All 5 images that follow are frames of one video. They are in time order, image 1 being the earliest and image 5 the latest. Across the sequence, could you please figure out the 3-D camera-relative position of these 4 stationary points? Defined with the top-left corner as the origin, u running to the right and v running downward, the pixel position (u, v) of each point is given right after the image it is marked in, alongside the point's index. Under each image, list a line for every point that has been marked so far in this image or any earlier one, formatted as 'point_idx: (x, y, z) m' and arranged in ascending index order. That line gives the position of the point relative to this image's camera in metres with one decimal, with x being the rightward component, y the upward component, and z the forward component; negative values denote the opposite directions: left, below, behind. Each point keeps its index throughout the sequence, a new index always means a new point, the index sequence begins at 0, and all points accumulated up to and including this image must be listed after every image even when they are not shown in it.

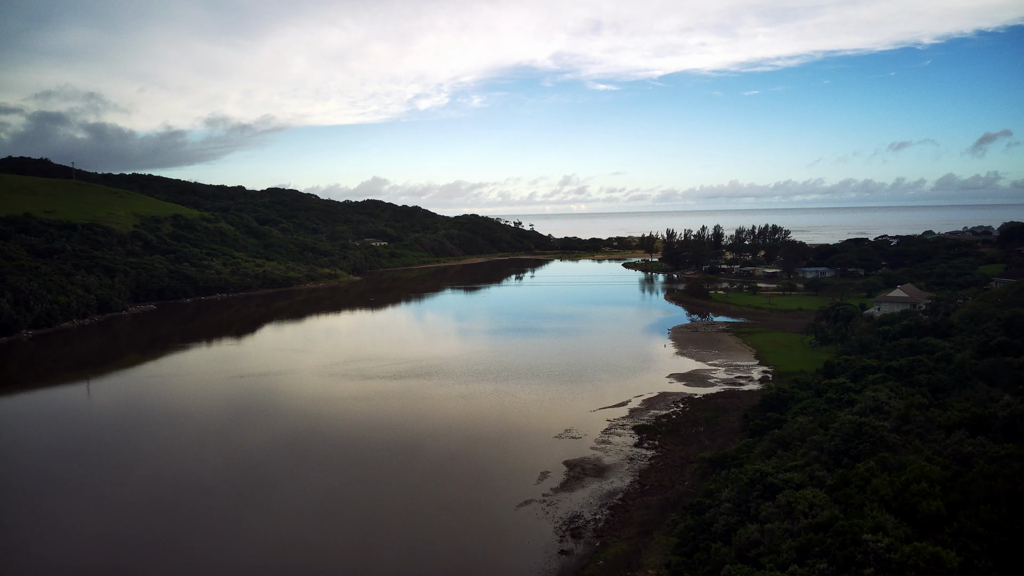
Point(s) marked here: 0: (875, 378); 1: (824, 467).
0: (+8.3, -2.0, +13.5) m
1: (+5.2, -3.0, +9.8) m
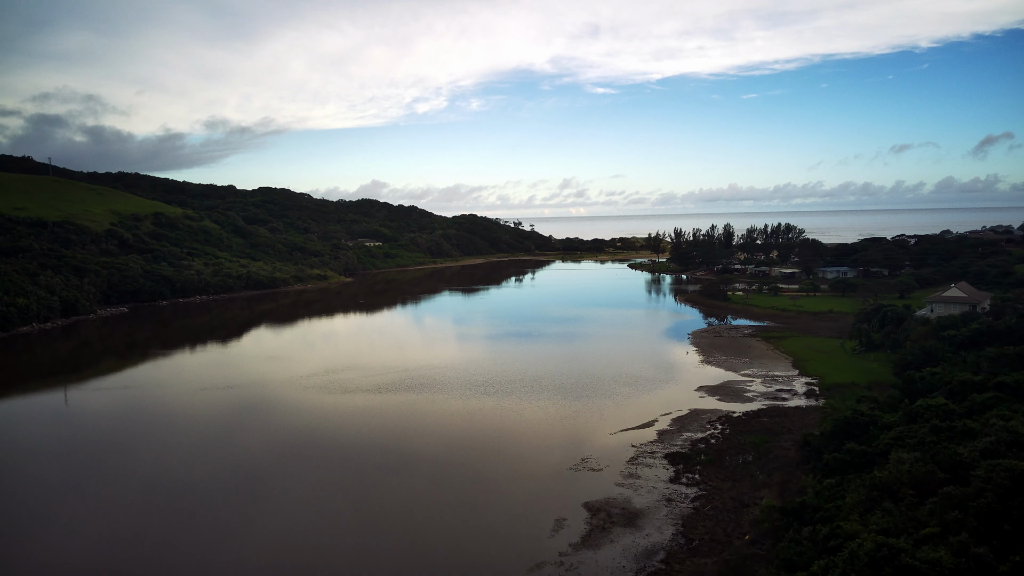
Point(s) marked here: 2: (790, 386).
0: (+8.4, -1.9, +10.4) m
1: (+5.3, -2.8, +6.7) m
2: (+8.8, -3.1, +18.9) m
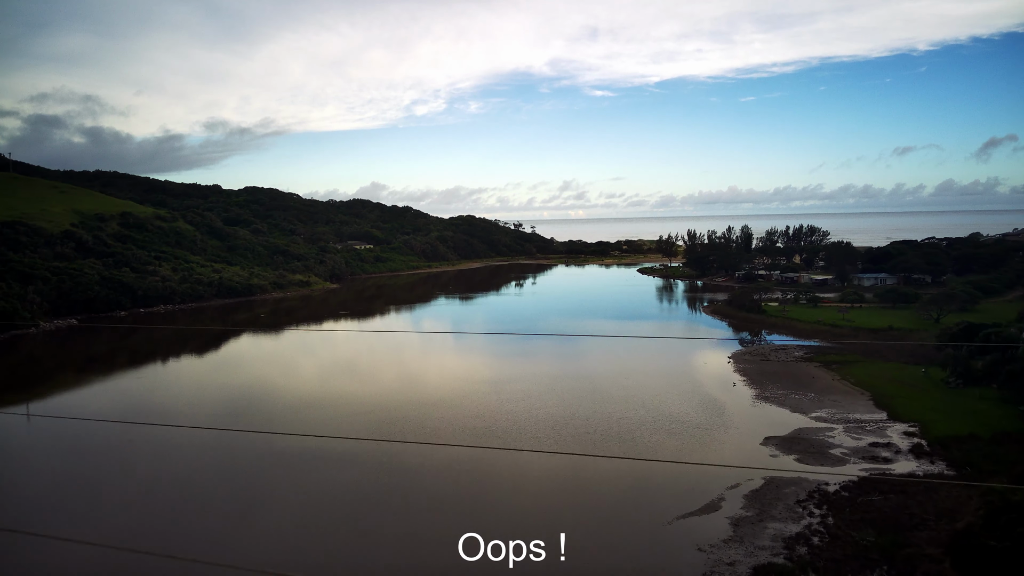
0: (+8.5, -2.4, +5.8) m
1: (+5.5, -3.3, +2.1) m
2: (+9.0, -3.6, +14.3) m
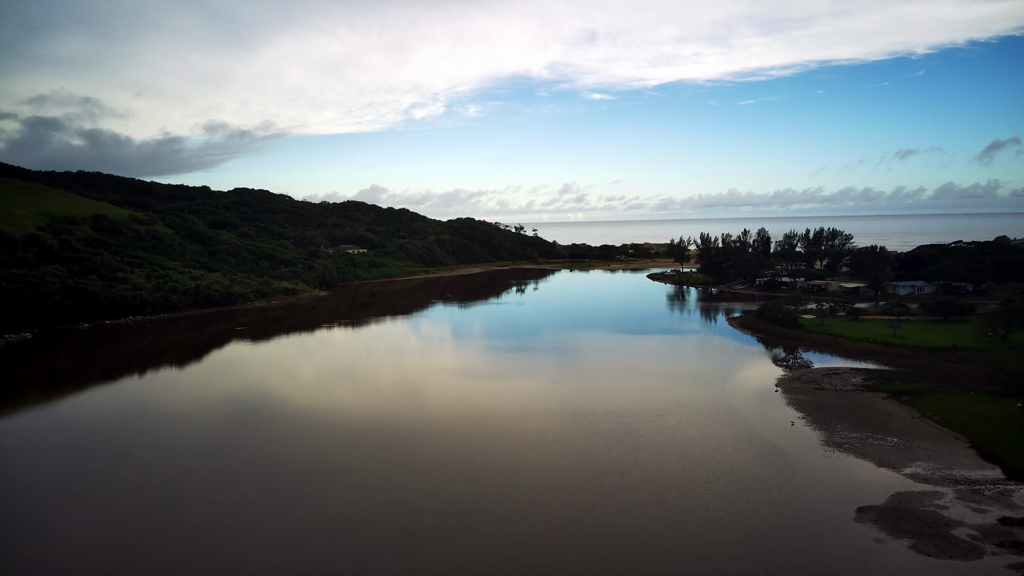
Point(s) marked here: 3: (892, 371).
0: (+8.8, -2.8, +2.4) m
1: (+5.7, -3.7, -1.3) m
2: (+9.2, -4.0, +10.8) m
3: (+12.8, -2.8, +20.0) m
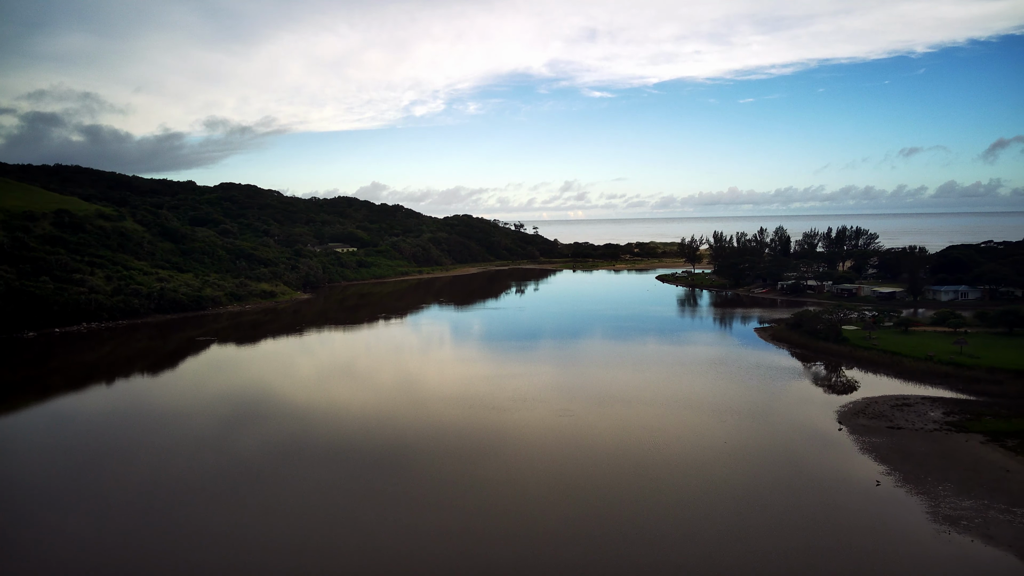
0: (+8.7, -3.2, -1.3) m
1: (+5.7, -4.1, -5.0) m
2: (+9.2, -4.4, +7.2) m
3: (+12.8, -3.2, +16.3) m
